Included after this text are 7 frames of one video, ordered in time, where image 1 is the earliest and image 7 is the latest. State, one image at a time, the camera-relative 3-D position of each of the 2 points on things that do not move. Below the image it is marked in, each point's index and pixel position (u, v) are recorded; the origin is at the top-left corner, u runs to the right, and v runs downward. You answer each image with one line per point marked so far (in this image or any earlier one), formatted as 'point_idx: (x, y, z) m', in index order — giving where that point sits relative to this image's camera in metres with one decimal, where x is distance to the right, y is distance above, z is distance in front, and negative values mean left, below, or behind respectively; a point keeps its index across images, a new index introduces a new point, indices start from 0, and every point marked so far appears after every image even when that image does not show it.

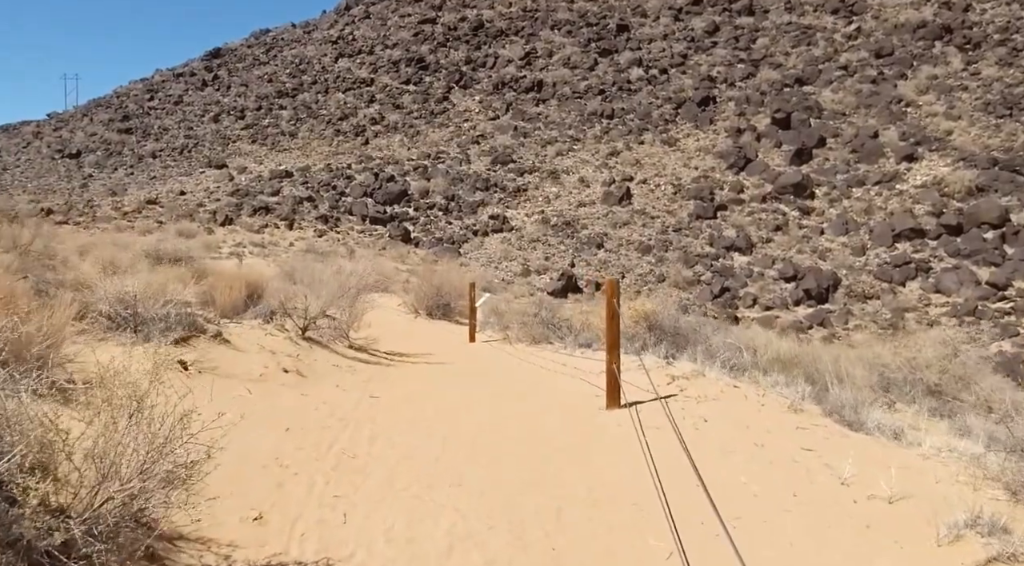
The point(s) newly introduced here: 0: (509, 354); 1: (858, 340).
0: (-0.1, -0.9, +8.3) m
1: (+9.0, -1.5, +19.2) m
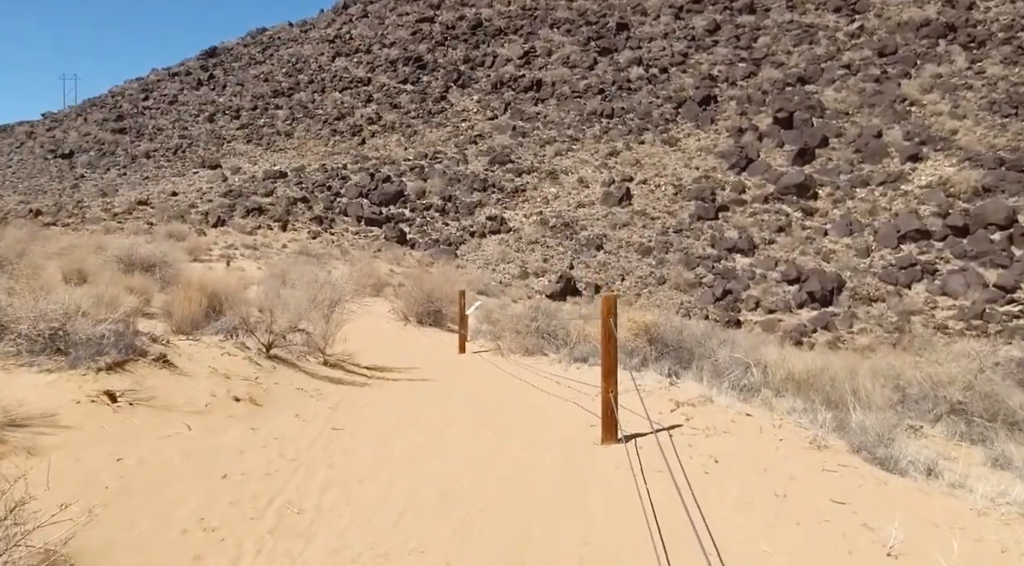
0: (-0.2, -1.0, +7.7) m
1: (+8.9, -1.6, +18.6) m
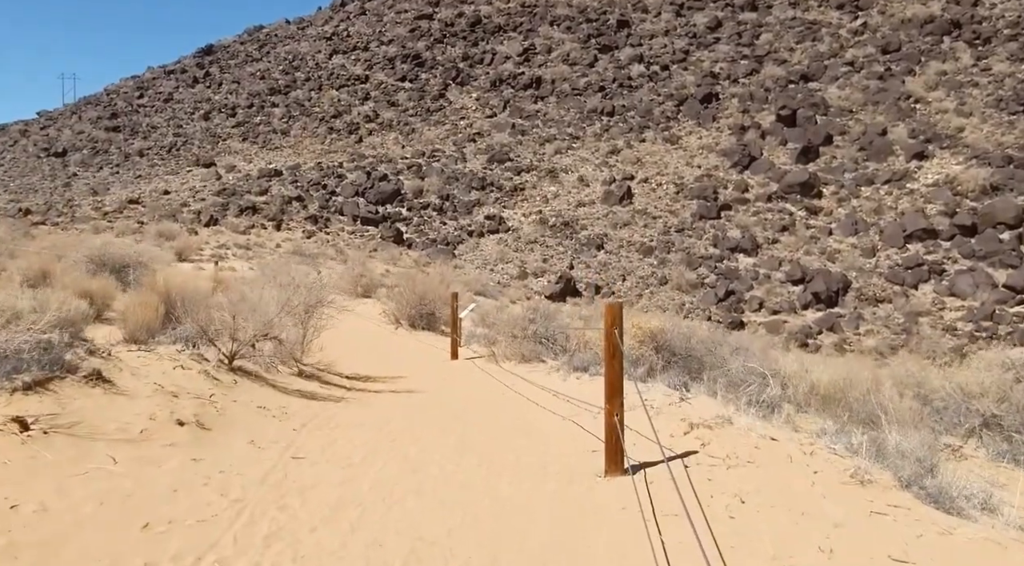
0: (-0.2, -1.0, +7.1) m
1: (+8.8, -1.6, +18.0) m
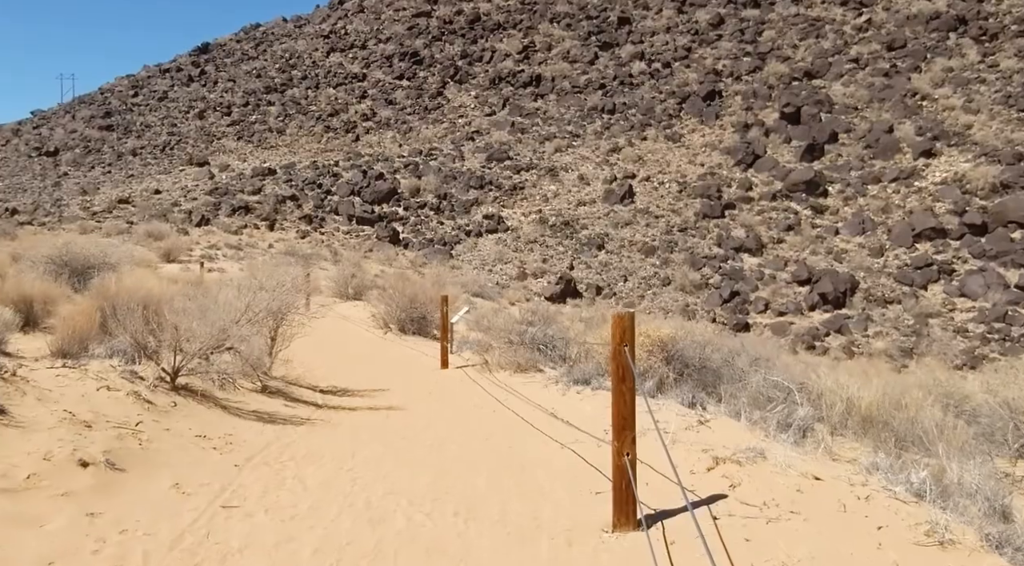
0: (-0.3, -1.0, +6.4) m
1: (+8.8, -1.6, +17.3) m
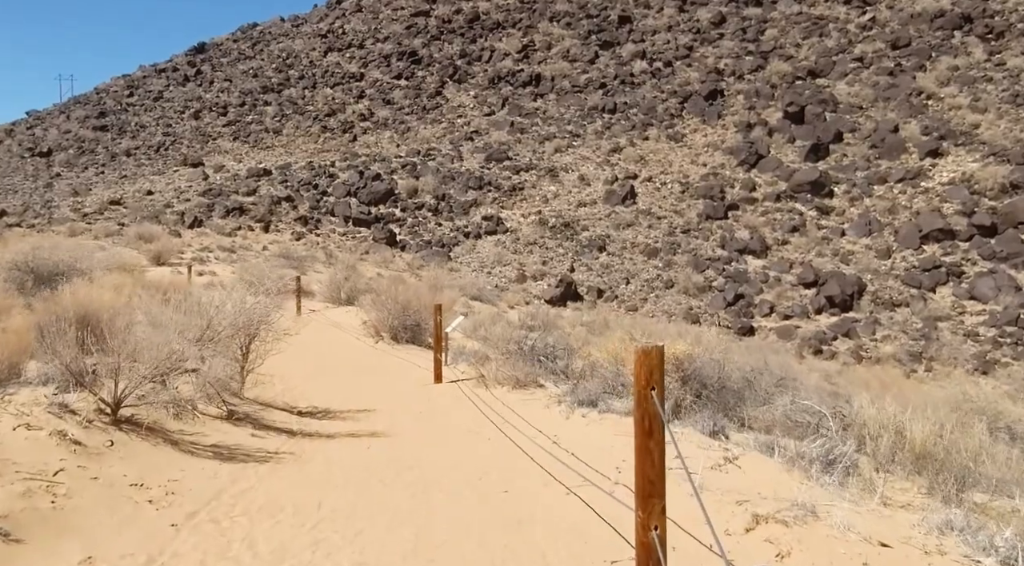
0: (-0.3, -1.1, +5.8) m
1: (+8.8, -1.7, +16.7) m
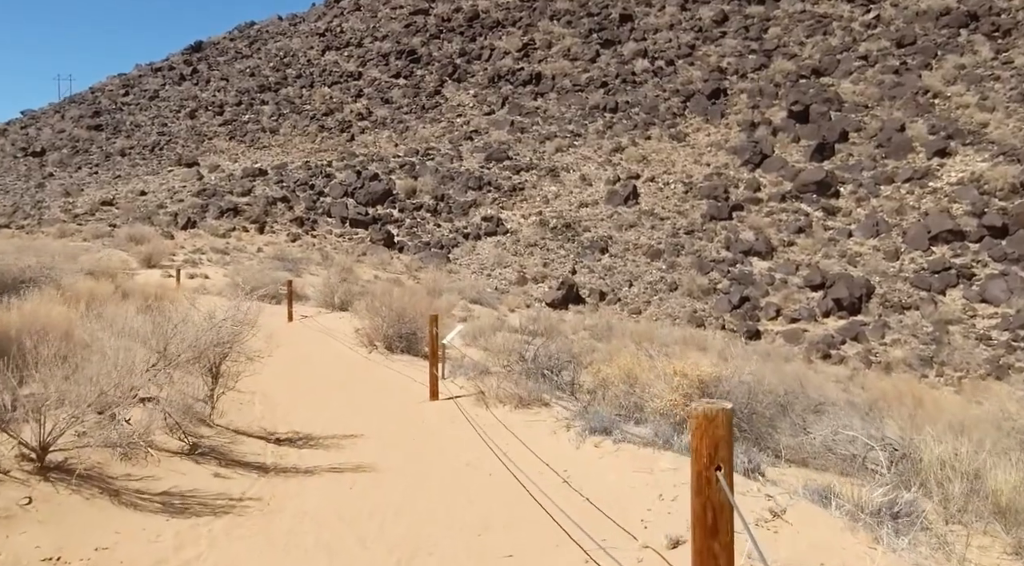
0: (-0.3, -1.2, +5.2) m
1: (+8.8, -1.8, +16.1) m
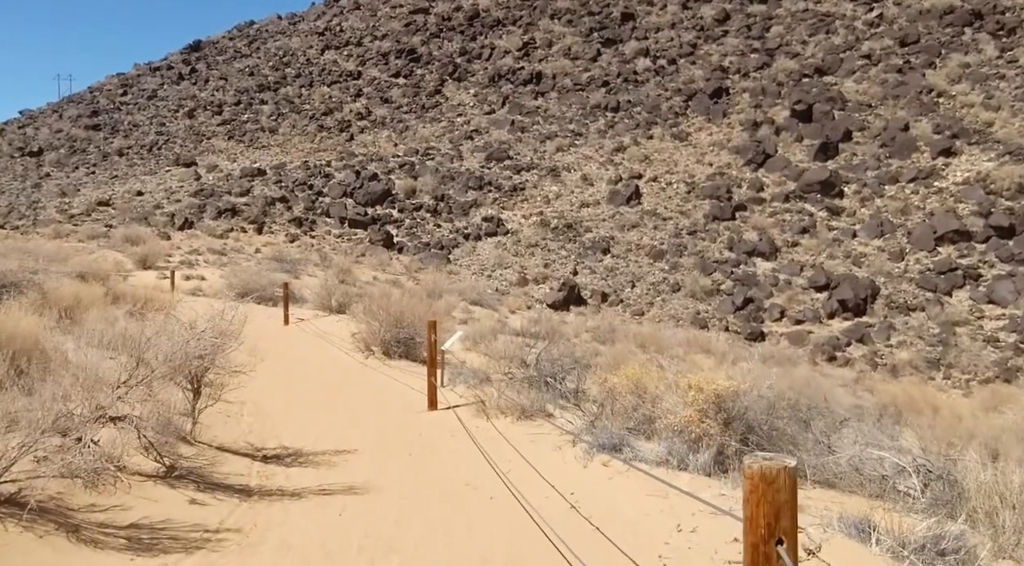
0: (-0.2, -1.2, +4.9) m
1: (+8.8, -1.8, +15.8) m
